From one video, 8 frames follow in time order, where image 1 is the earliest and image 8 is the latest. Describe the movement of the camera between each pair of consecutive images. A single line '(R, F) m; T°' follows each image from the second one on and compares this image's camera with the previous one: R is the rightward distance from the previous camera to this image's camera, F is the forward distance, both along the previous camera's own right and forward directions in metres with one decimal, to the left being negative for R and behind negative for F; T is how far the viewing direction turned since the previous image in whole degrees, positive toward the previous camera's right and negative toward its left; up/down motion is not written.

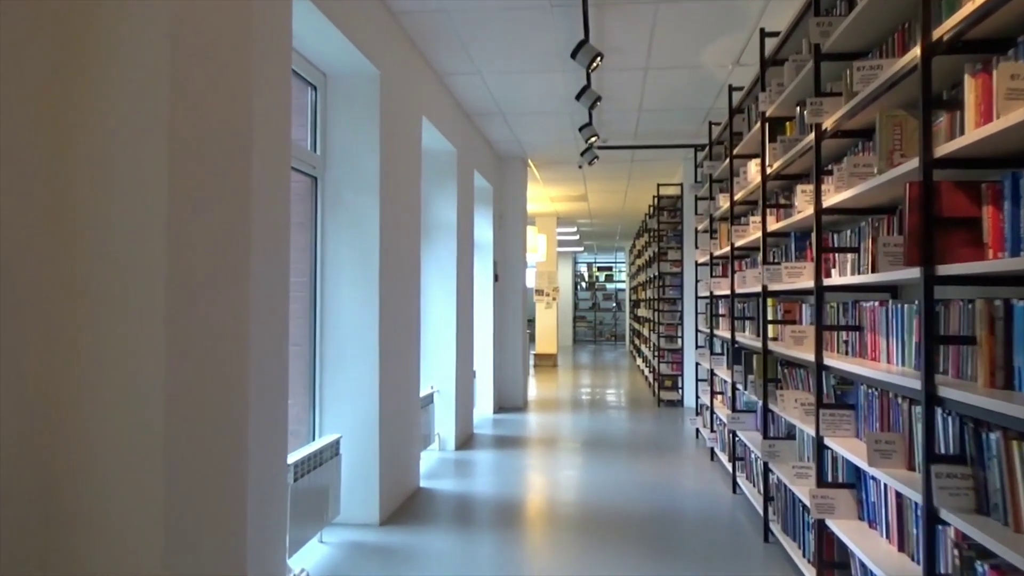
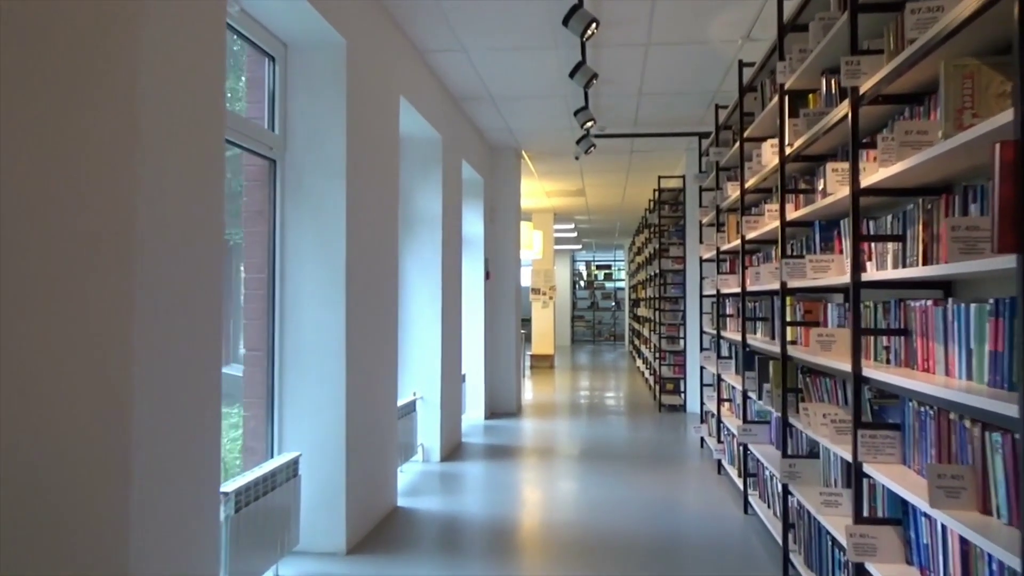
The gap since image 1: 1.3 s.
(+0.1, +0.5) m; 0°
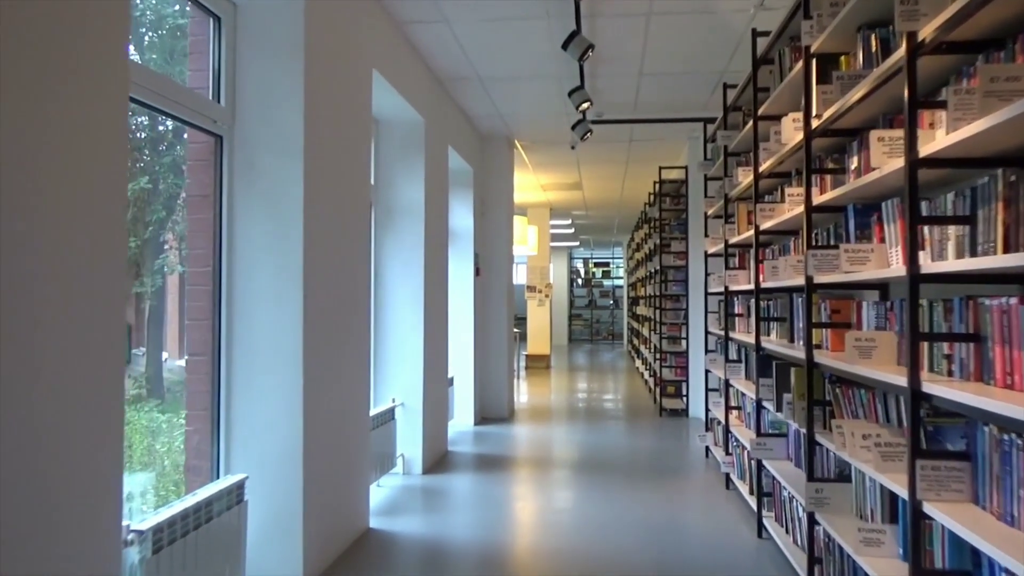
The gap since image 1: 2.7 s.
(+0.1, +0.5) m; 0°
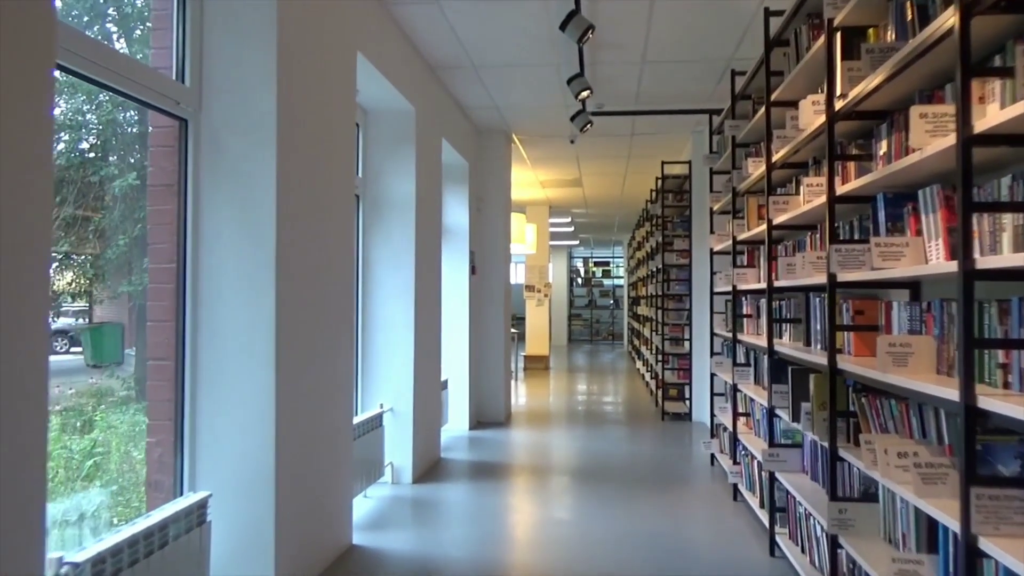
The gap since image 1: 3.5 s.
(0.0, +0.3) m; 0°
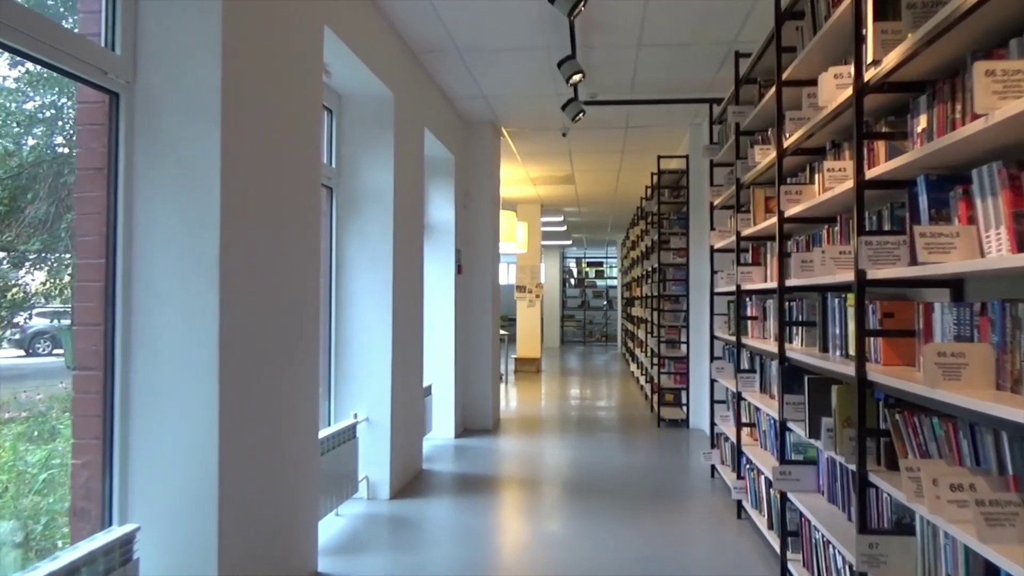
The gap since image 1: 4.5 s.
(0.0, +0.3) m; +1°
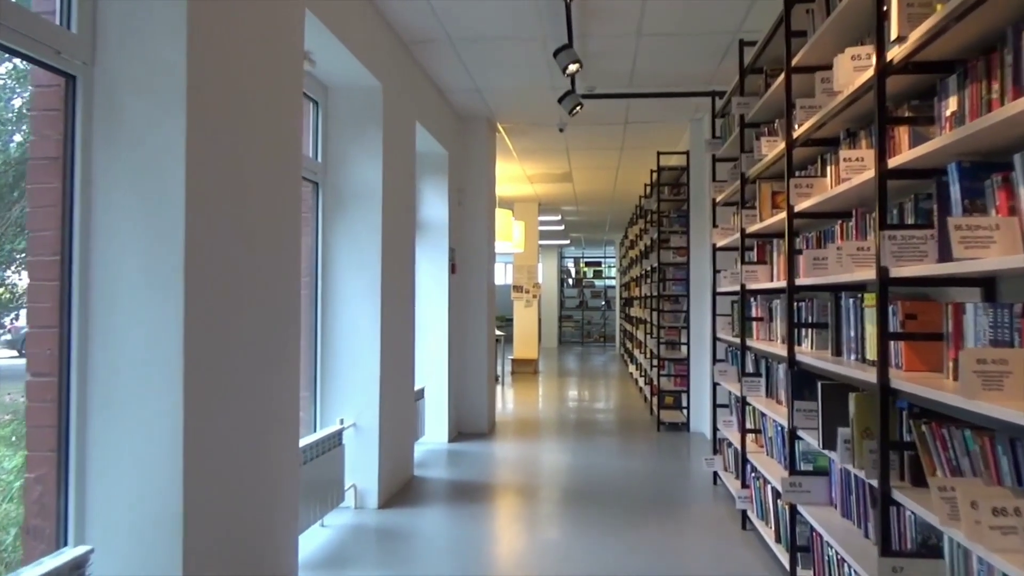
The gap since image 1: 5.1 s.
(0.0, +0.2) m; 0°
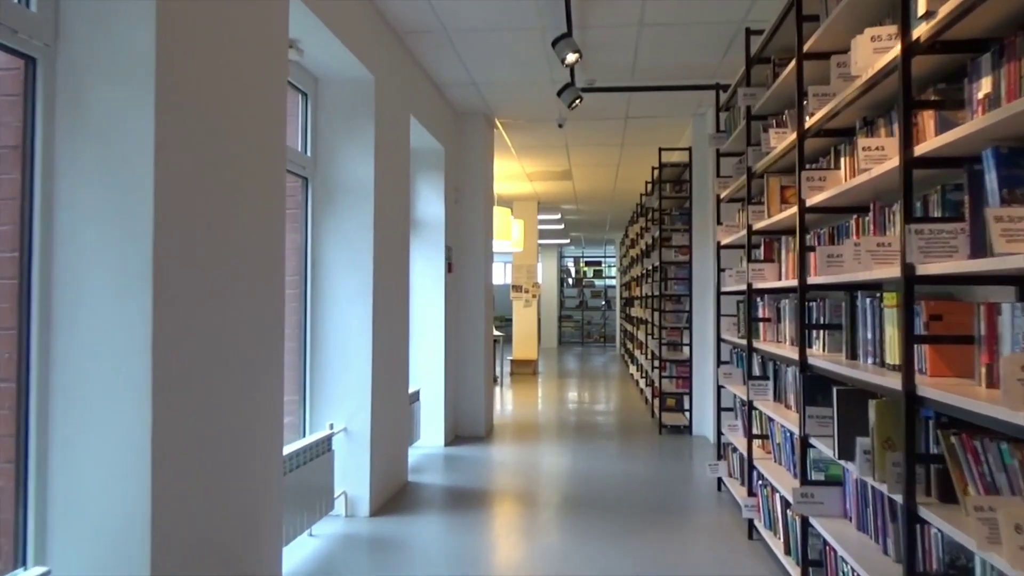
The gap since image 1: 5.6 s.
(0.0, +0.2) m; 0°
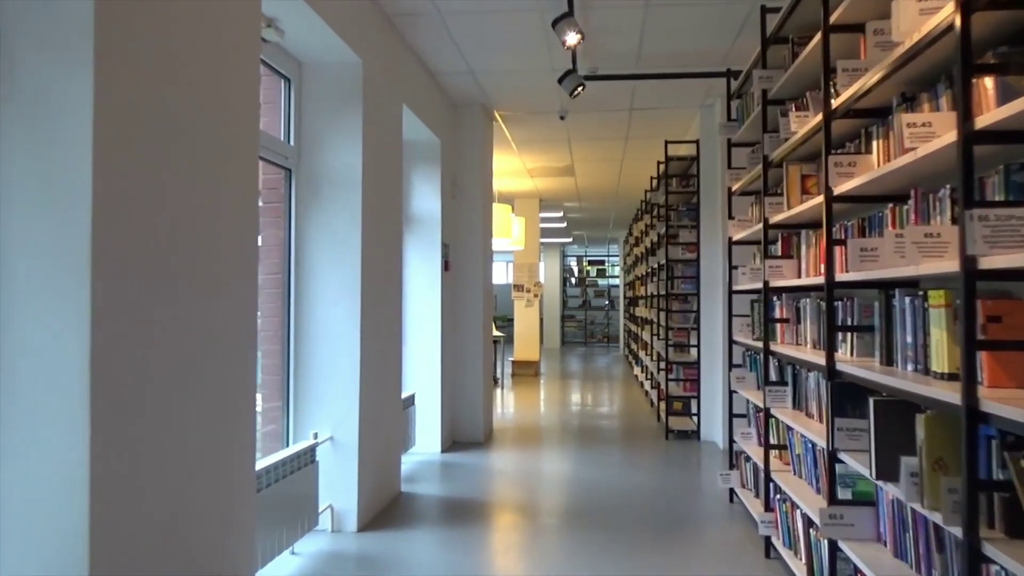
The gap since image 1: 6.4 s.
(0.0, +0.3) m; 0°
